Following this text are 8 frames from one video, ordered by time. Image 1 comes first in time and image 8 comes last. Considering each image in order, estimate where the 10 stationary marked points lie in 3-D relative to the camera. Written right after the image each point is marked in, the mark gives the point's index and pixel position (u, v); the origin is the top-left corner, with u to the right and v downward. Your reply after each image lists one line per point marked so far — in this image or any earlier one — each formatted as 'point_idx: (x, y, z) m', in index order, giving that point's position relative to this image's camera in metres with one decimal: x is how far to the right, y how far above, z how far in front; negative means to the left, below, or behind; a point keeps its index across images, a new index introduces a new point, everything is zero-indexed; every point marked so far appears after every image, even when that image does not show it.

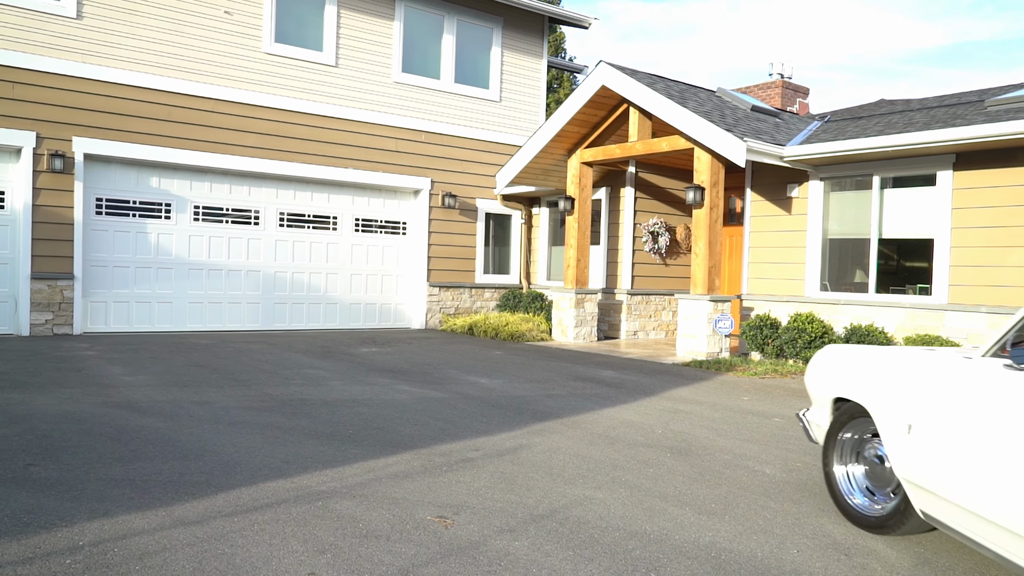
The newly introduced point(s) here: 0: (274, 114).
0: (-3.6, +2.6, +12.2) m
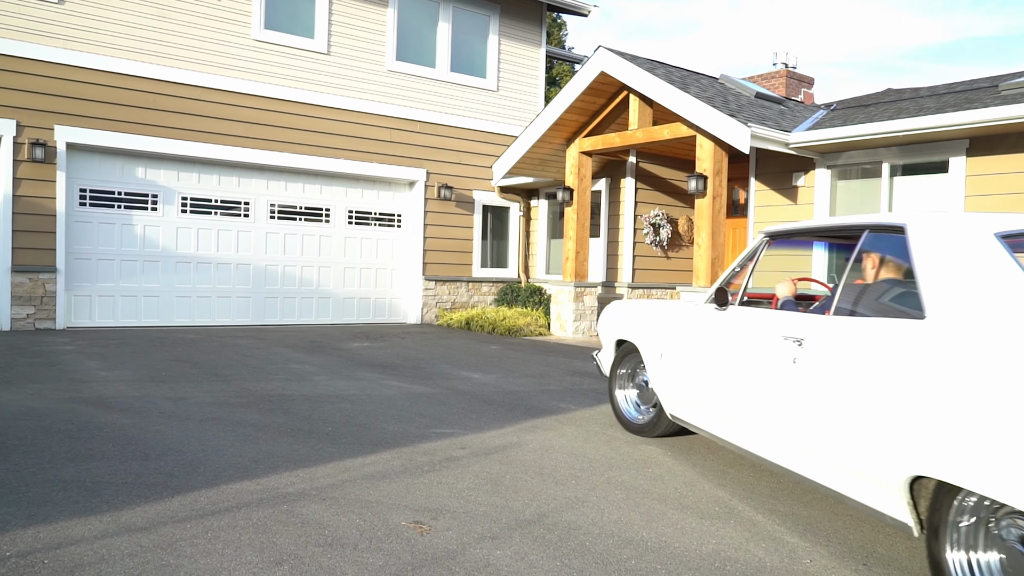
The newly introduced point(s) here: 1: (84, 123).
0: (-3.6, +2.7, +11.8) m
1: (-5.5, +2.1, +10.4) m
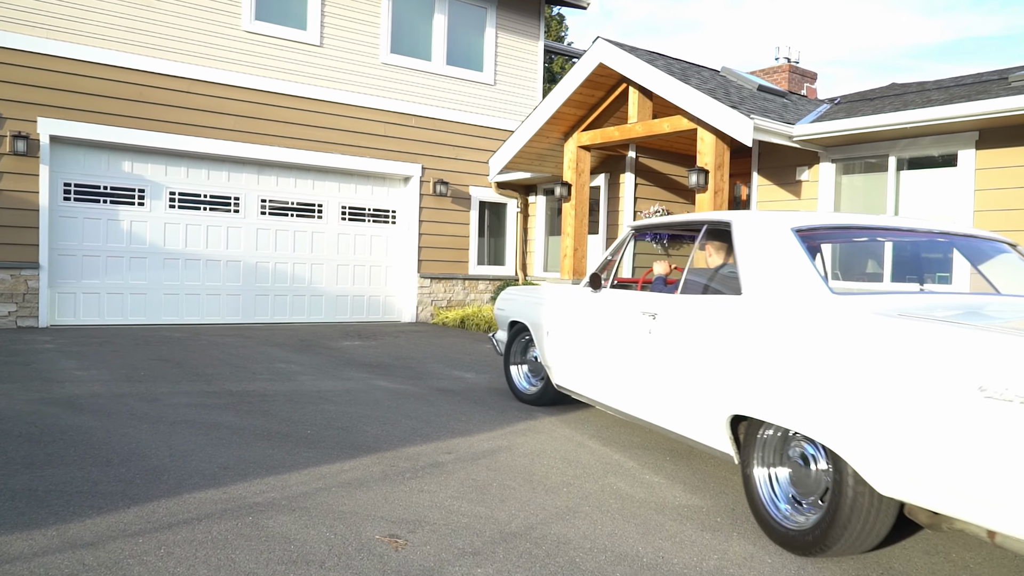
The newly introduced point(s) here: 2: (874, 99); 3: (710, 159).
0: (-3.7, +2.8, +11.6) m
1: (-5.6, +2.2, +10.1) m
2: (+4.8, +2.5, +10.7) m
3: (+2.4, +1.6, +9.7) m
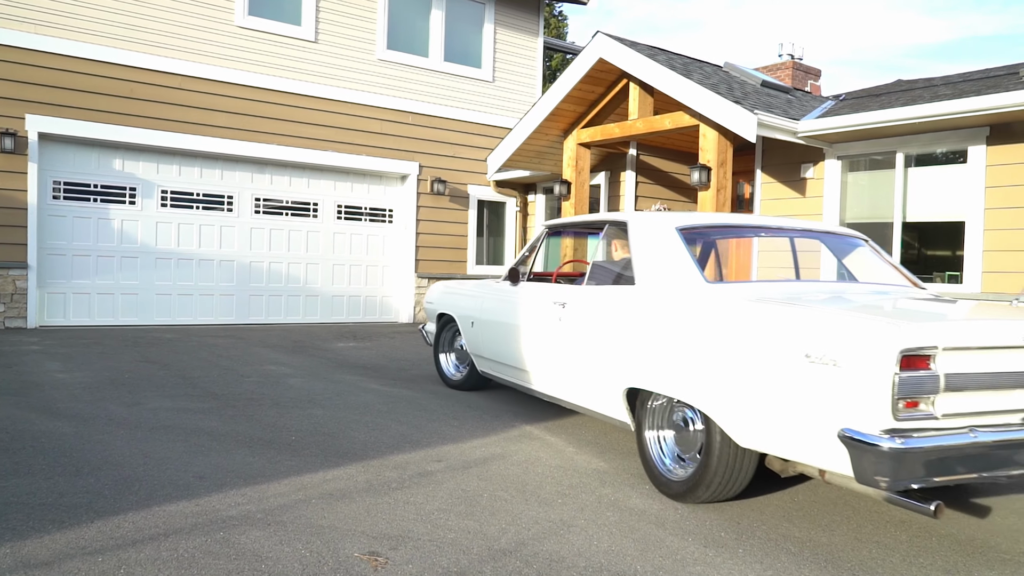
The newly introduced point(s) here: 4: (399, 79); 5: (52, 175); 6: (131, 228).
0: (-3.7, +2.8, +11.4) m
1: (-5.6, +2.2, +9.9) m
2: (+4.8, +2.5, +10.5) m
3: (+2.4, +1.6, +9.5) m
4: (-1.8, +3.3, +12.7) m
5: (-5.7, +1.4, +10.1) m
6: (-5.0, +0.8, +10.6) m
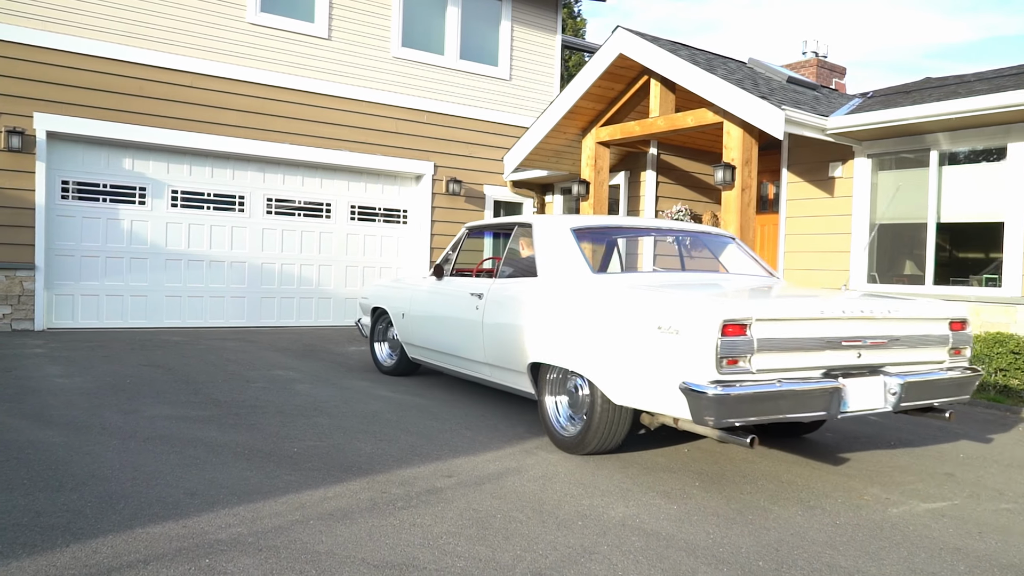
0: (-3.5, +2.7, +11.1) m
1: (-5.4, +2.1, +9.8) m
2: (+5.0, +2.5, +10.1) m
3: (+2.6, +1.5, +9.2) m
4: (-1.5, +3.3, +12.5) m
5: (-5.5, +1.4, +9.9) m
6: (-4.8, +0.8, +10.4) m
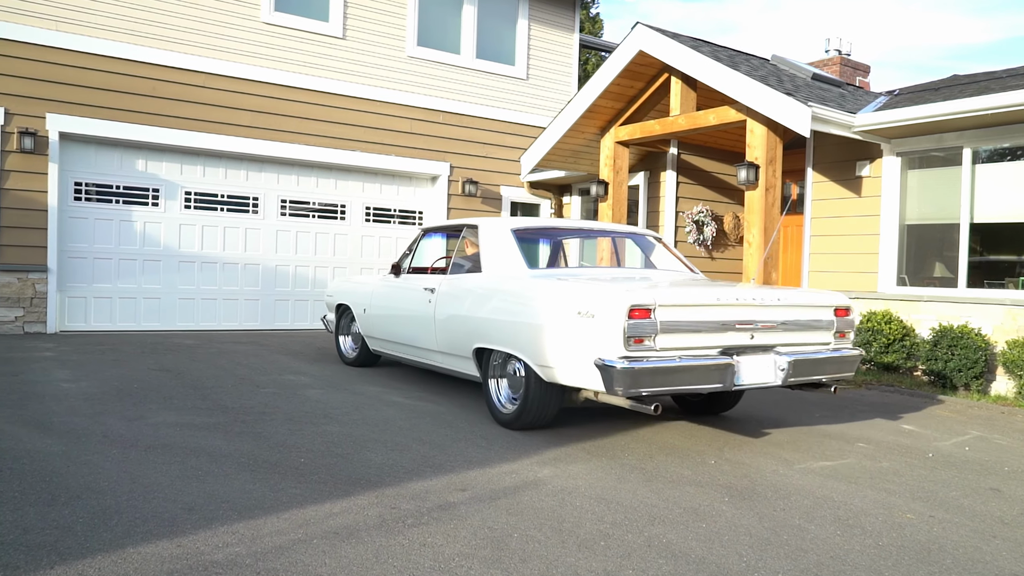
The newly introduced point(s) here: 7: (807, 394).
0: (-3.2, +2.7, +11.0) m
1: (-5.2, +2.1, +9.7) m
2: (+5.2, +2.4, +9.8) m
3: (+2.7, +1.5, +8.9) m
4: (-1.2, +3.2, +12.3) m
5: (-5.3, +1.4, +9.8) m
6: (-4.6, +0.7, +10.3) m
7: (+2.6, -0.9, +7.2) m
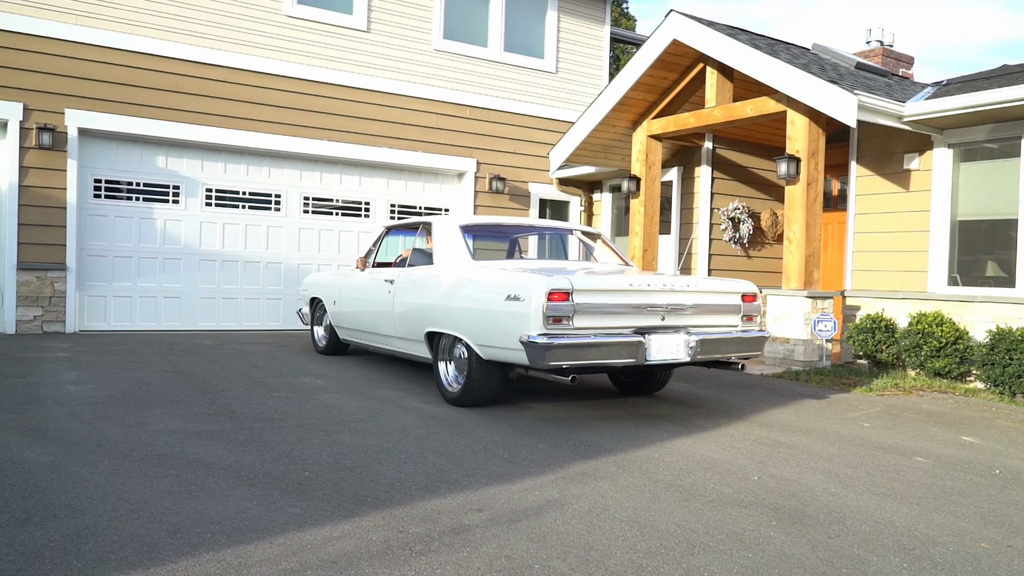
0: (-2.9, +2.7, +10.8) m
1: (-4.9, +2.1, +9.5) m
2: (+5.5, +2.4, +9.2) m
3: (+3.0, +1.5, +8.4) m
4: (-0.8, +3.2, +12.0) m
5: (-5.0, +1.4, +9.6) m
6: (-4.2, +0.7, +10.1) m
7: (+2.8, -0.9, +6.7) m
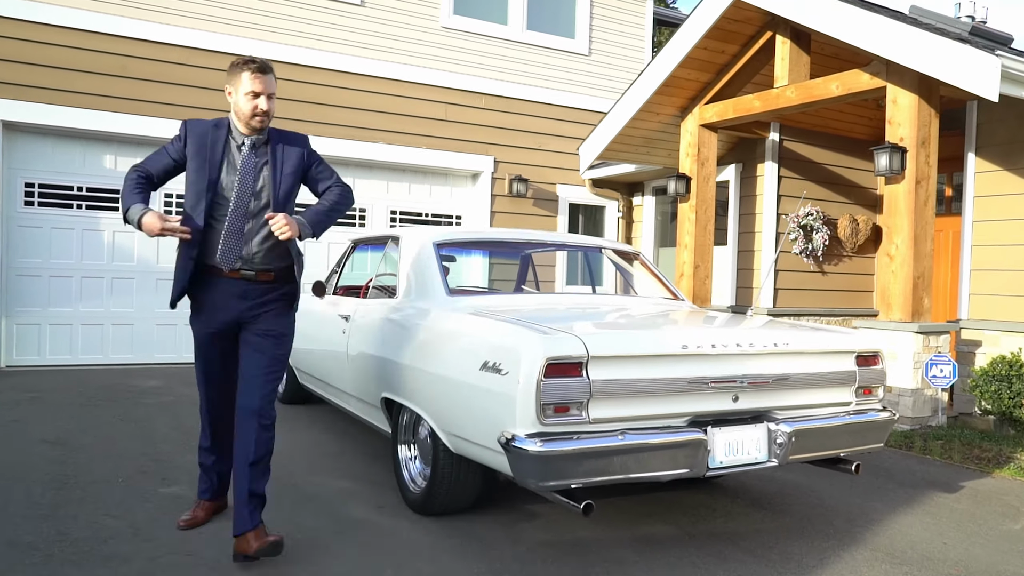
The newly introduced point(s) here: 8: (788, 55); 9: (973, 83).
0: (-2.6, +2.4, +9.0) m
1: (-4.7, +1.9, +7.8) m
2: (+5.6, +2.2, +7.0) m
3: (+3.1, +1.2, +6.4) m
4: (-0.5, +3.0, +10.1) m
5: (-4.8, +1.1, +8.0) m
6: (-4.0, +0.5, +8.4) m
7: (+2.8, -1.2, +4.7) m
8: (+2.5, +2.1, +7.4) m
9: (+3.1, +1.4, +5.6) m
